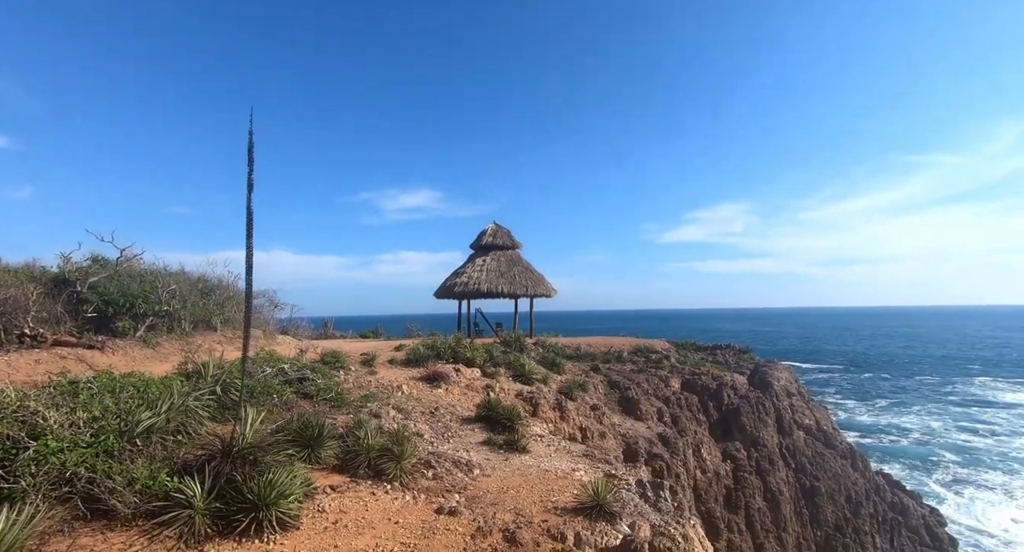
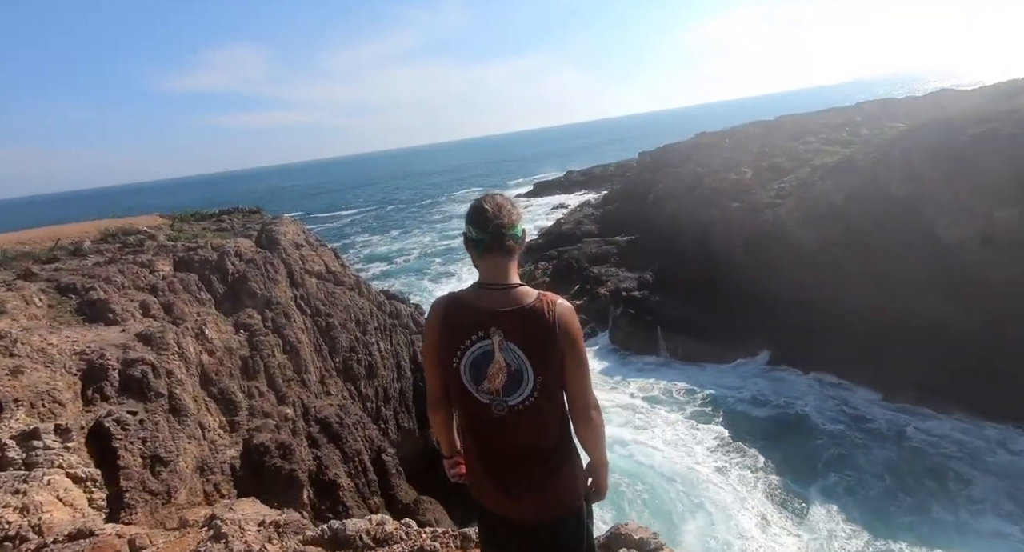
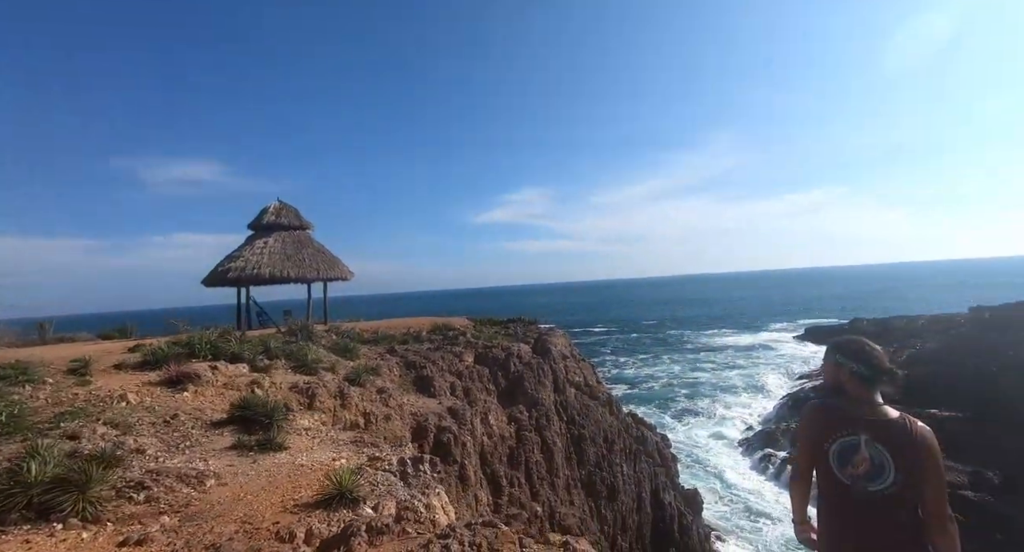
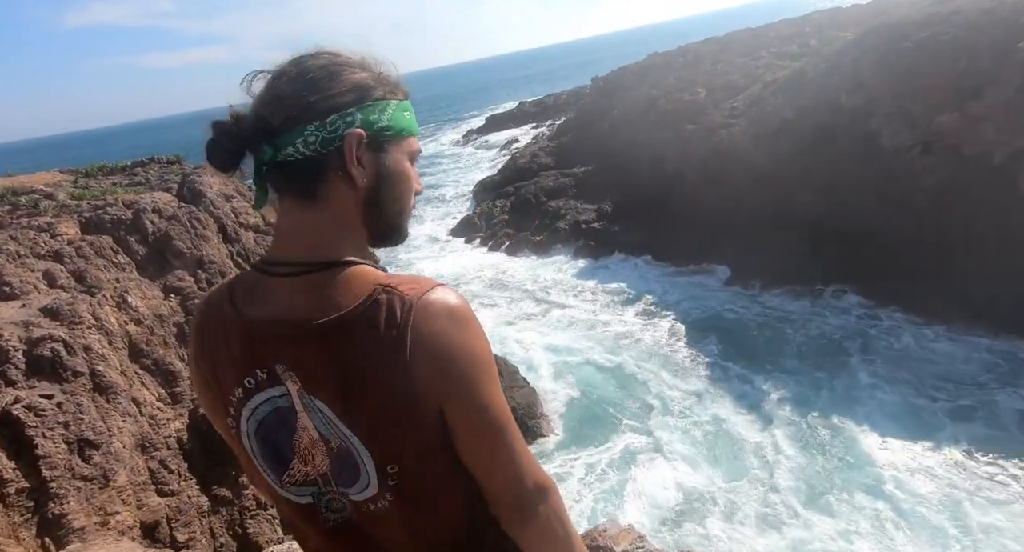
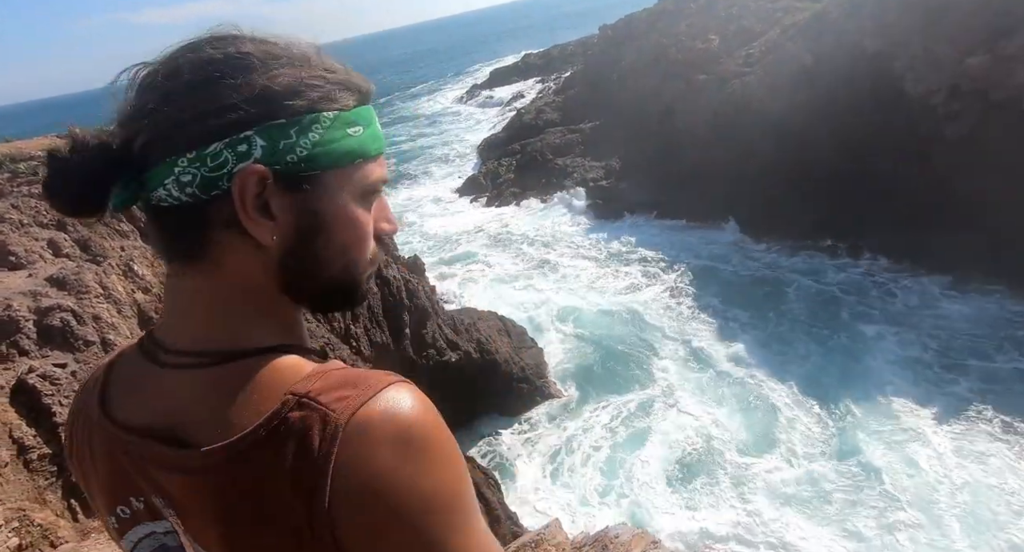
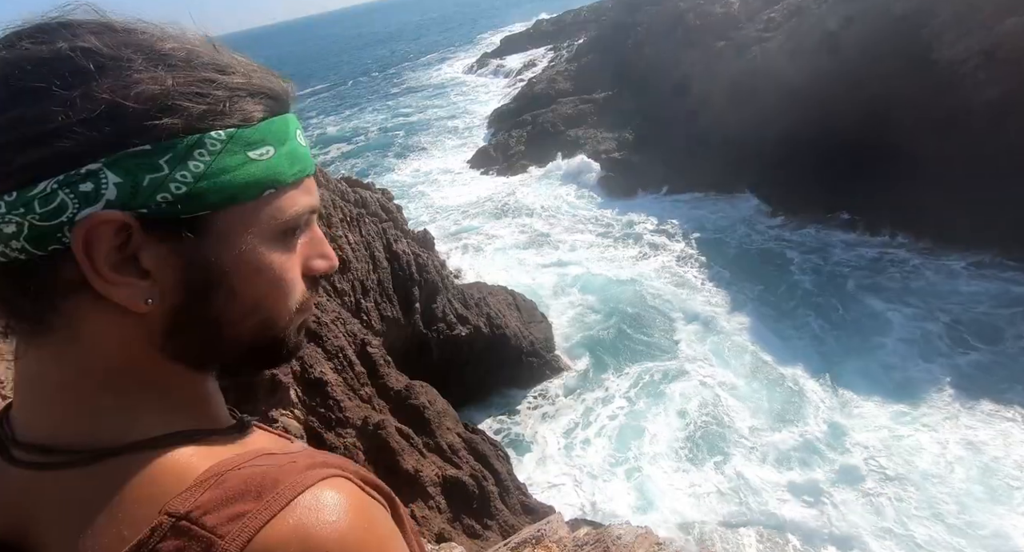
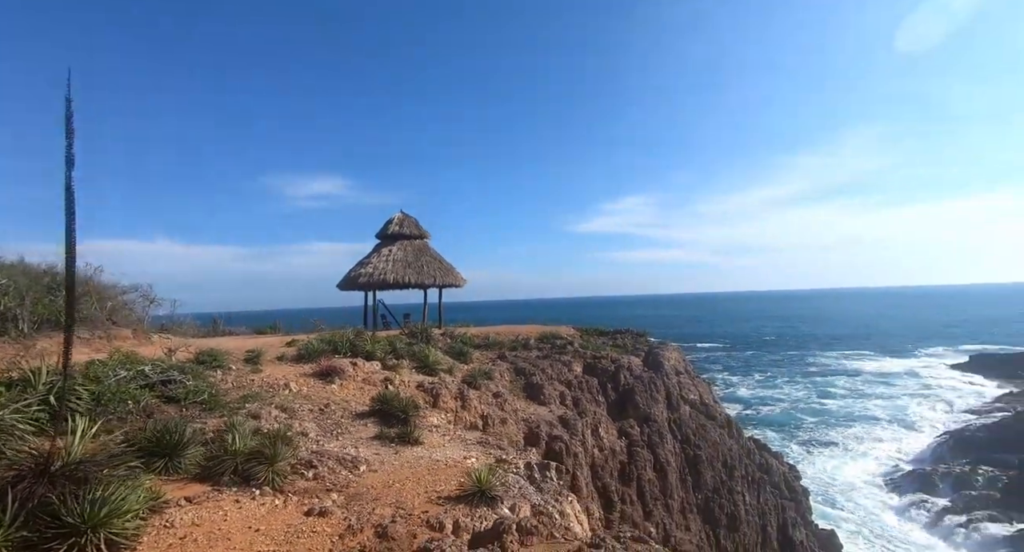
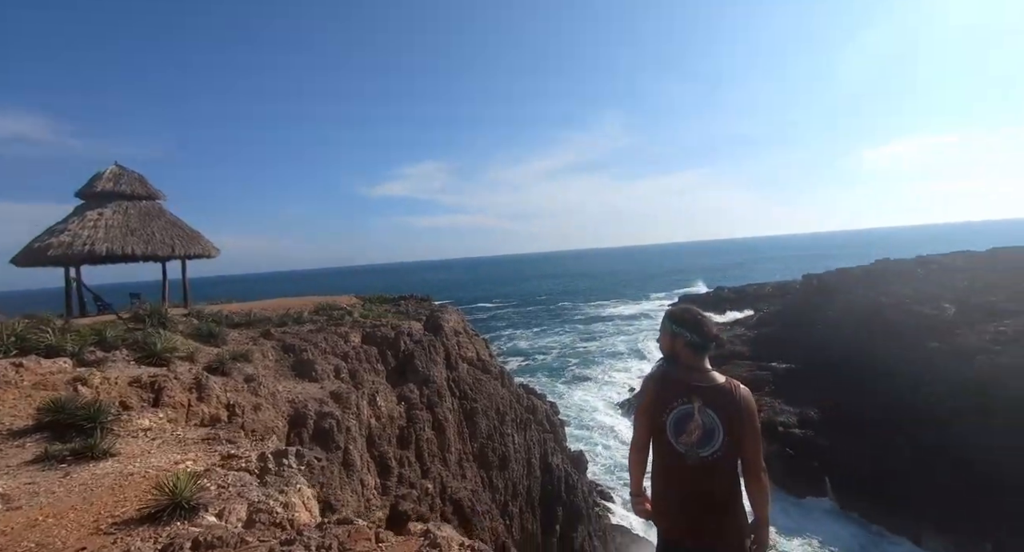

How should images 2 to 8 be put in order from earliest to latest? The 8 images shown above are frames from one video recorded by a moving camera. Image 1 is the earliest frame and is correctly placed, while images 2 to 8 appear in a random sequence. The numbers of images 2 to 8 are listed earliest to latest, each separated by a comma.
7, 3, 8, 2, 4, 5, 6
